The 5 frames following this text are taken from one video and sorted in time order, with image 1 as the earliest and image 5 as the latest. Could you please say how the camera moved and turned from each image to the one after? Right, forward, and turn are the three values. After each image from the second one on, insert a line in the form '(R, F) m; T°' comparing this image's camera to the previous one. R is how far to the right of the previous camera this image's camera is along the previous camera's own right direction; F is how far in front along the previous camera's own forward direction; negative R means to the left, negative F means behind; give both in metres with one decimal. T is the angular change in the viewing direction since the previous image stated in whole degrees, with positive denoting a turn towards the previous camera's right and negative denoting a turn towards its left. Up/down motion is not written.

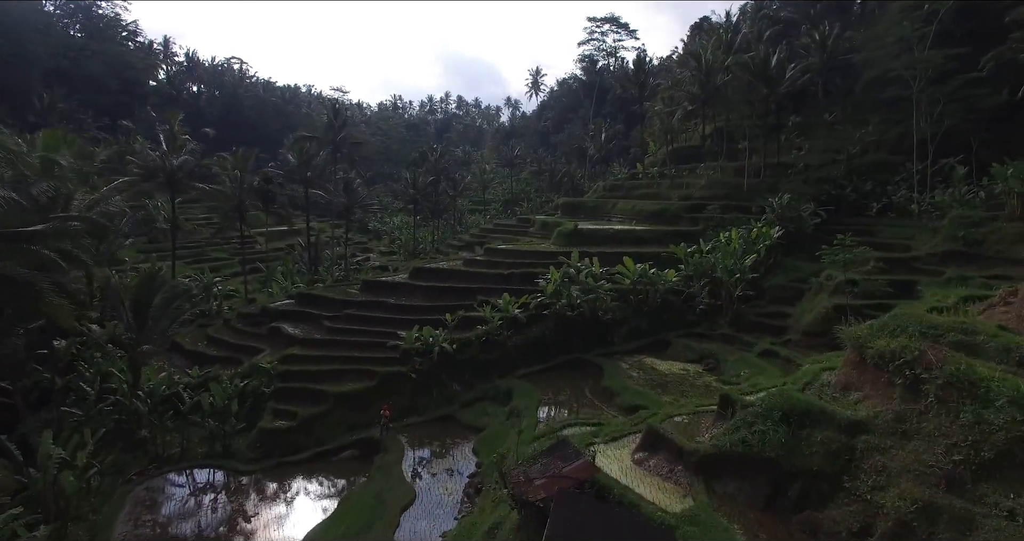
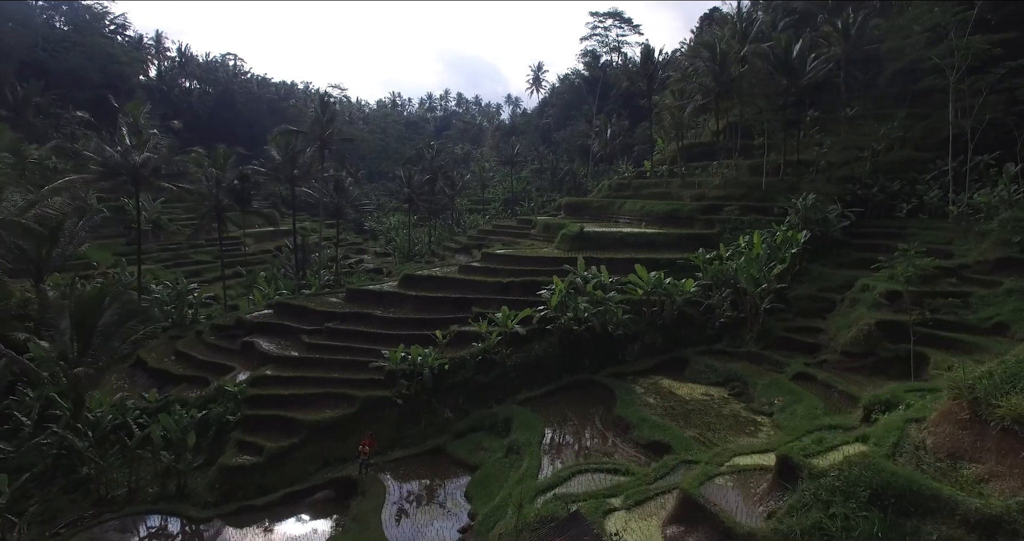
(0.0, +1.8) m; 0°
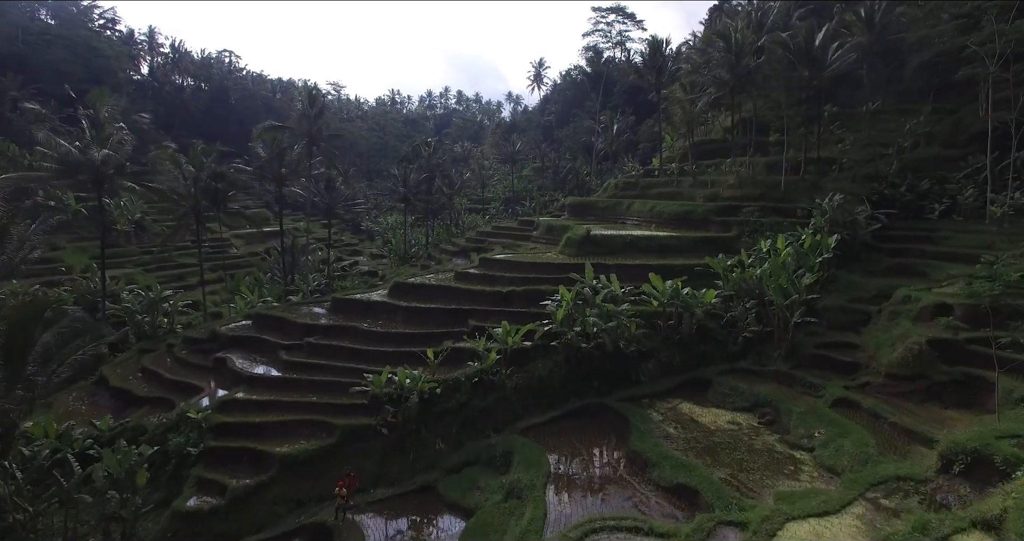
(0.0, +1.6) m; 0°
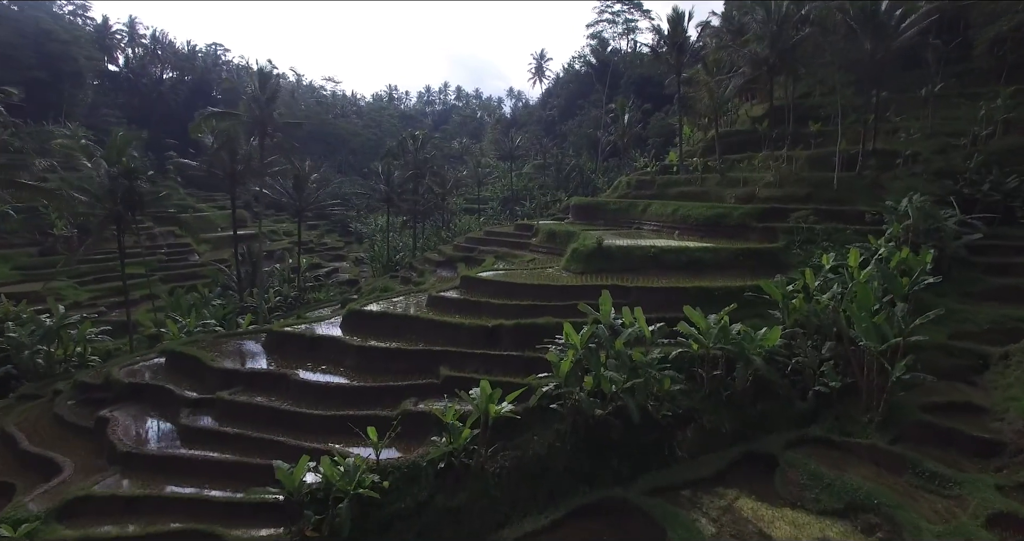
(+0.3, +4.1) m; 0°
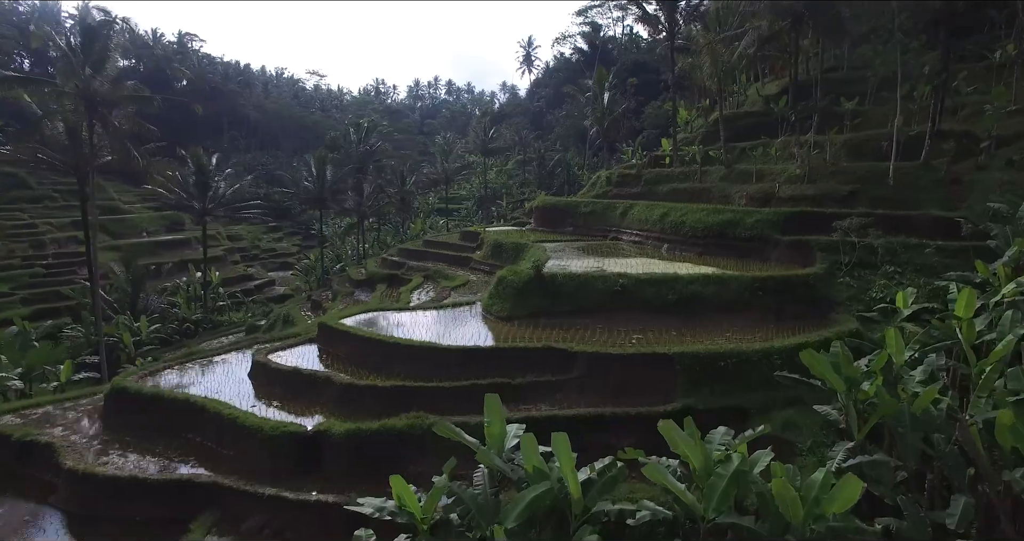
(+1.6, +5.6) m; 0°
